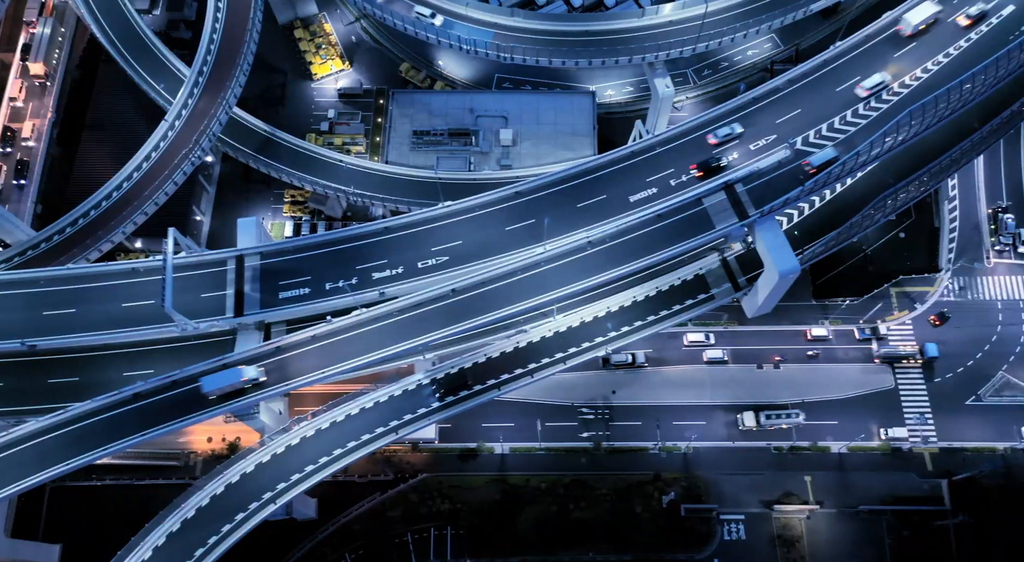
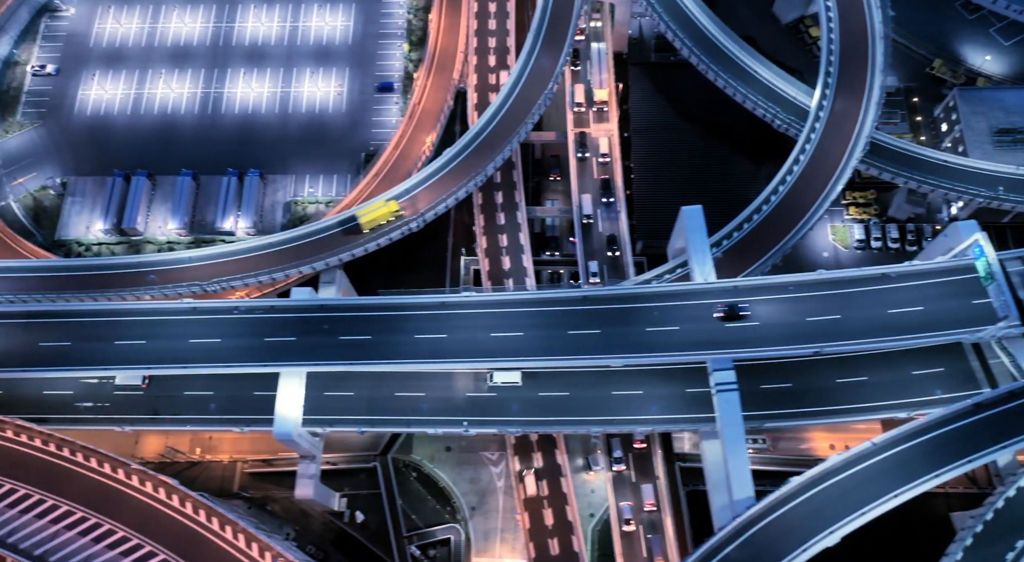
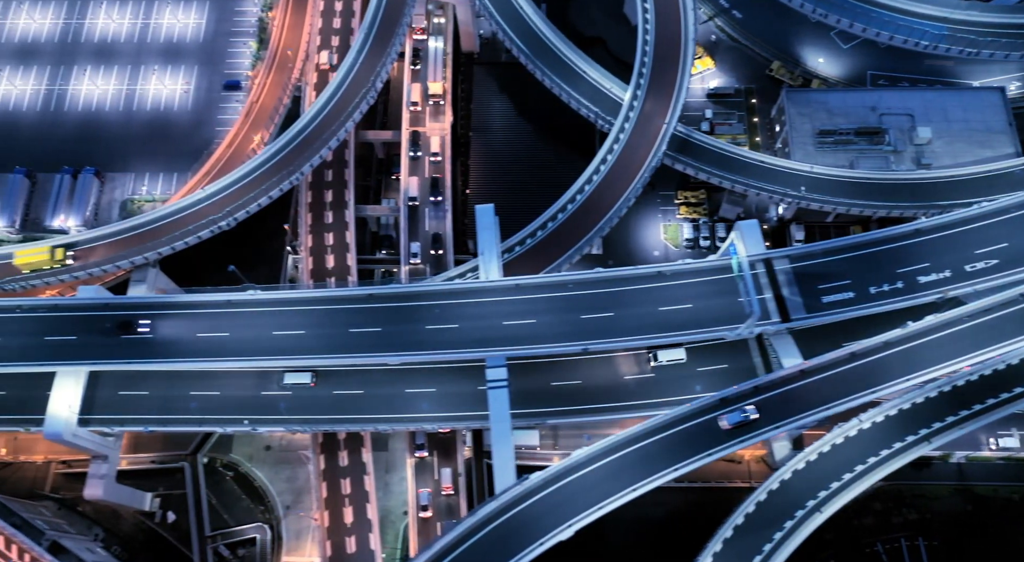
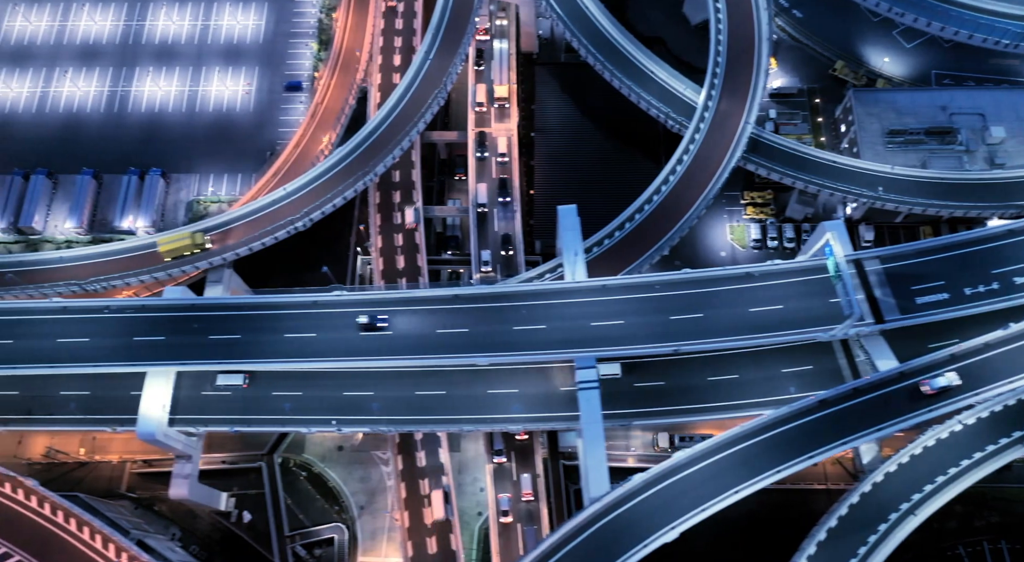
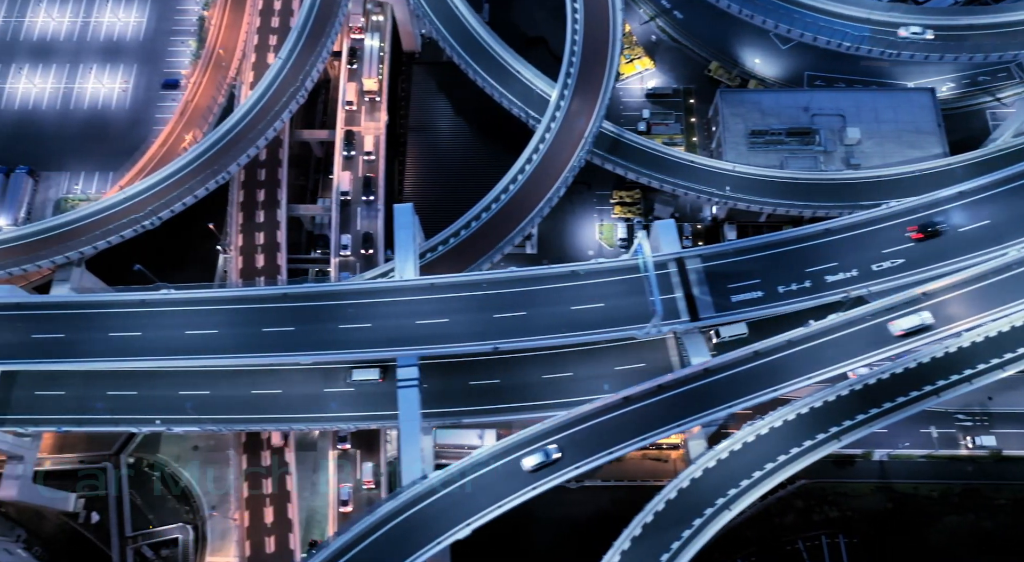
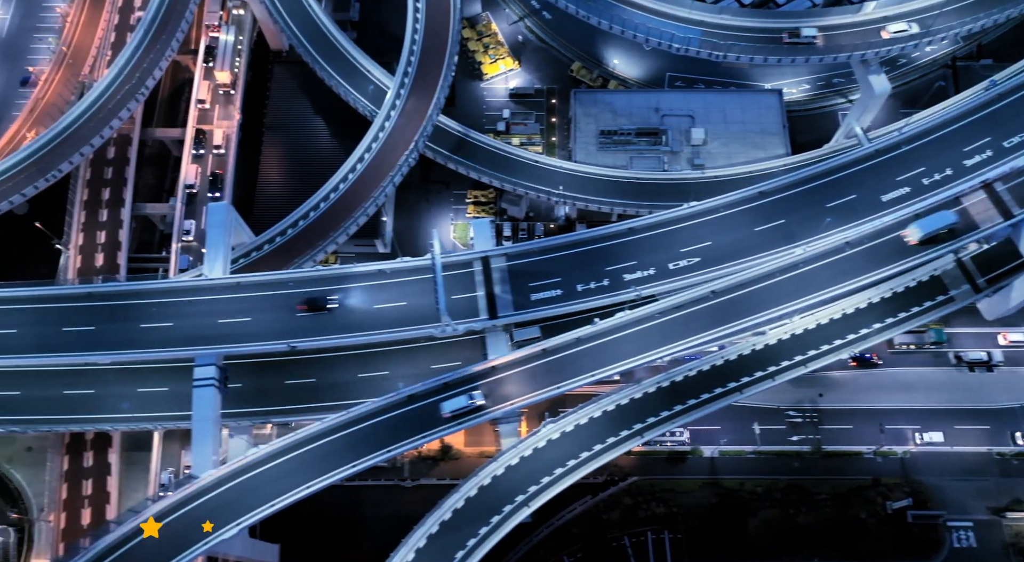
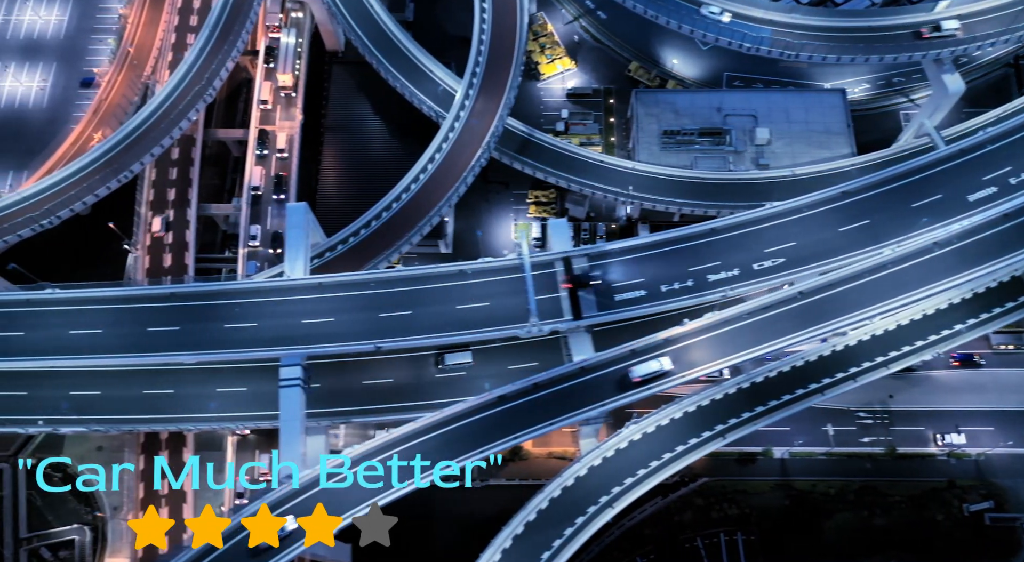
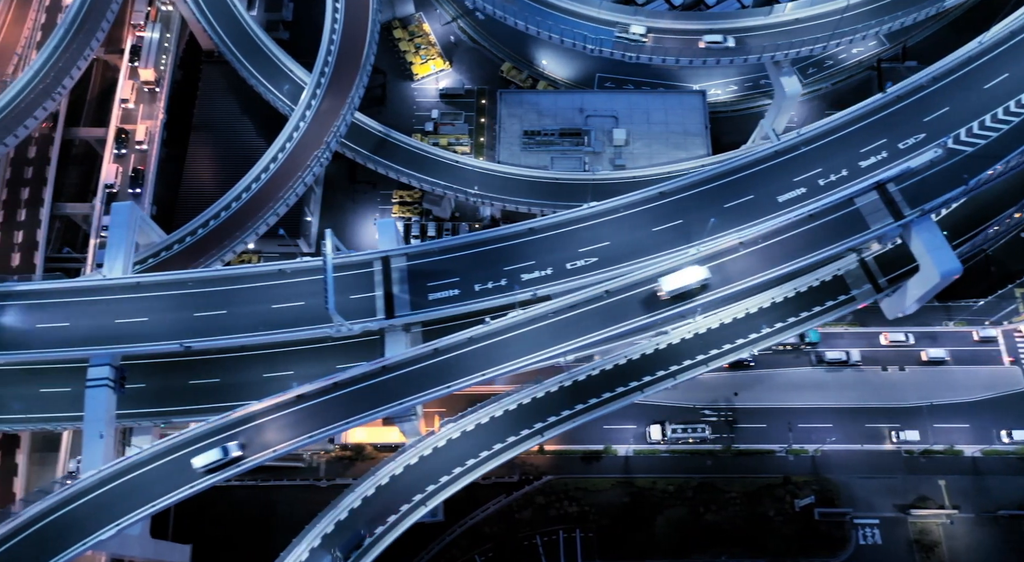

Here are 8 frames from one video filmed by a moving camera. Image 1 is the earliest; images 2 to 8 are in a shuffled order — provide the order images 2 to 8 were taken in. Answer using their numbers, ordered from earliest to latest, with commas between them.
8, 6, 7, 5, 3, 4, 2
